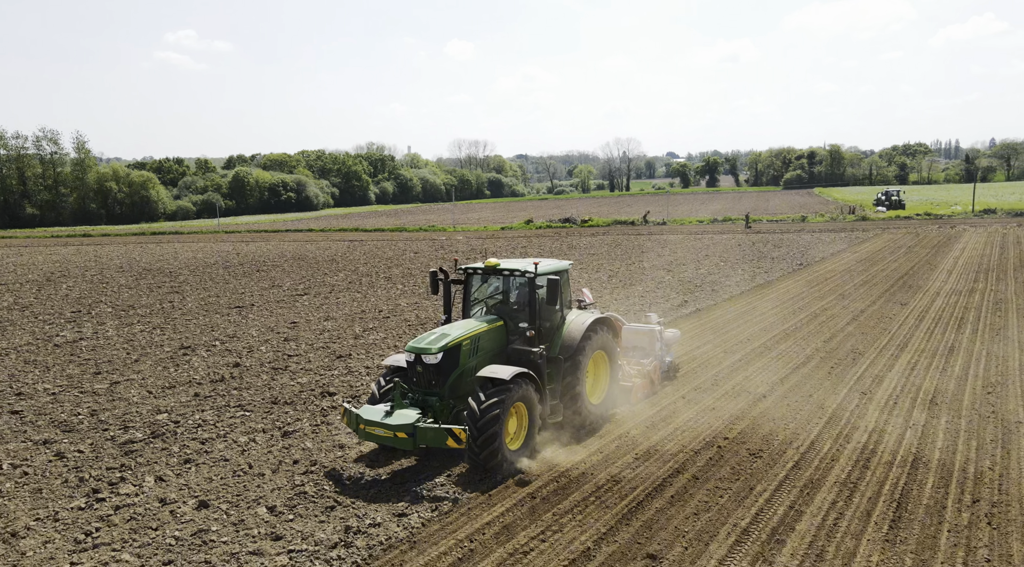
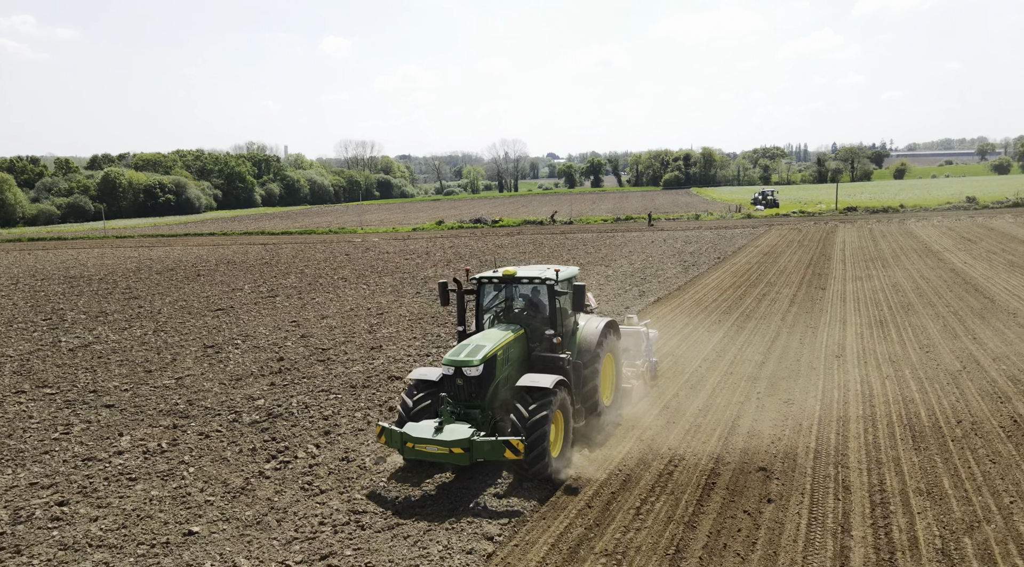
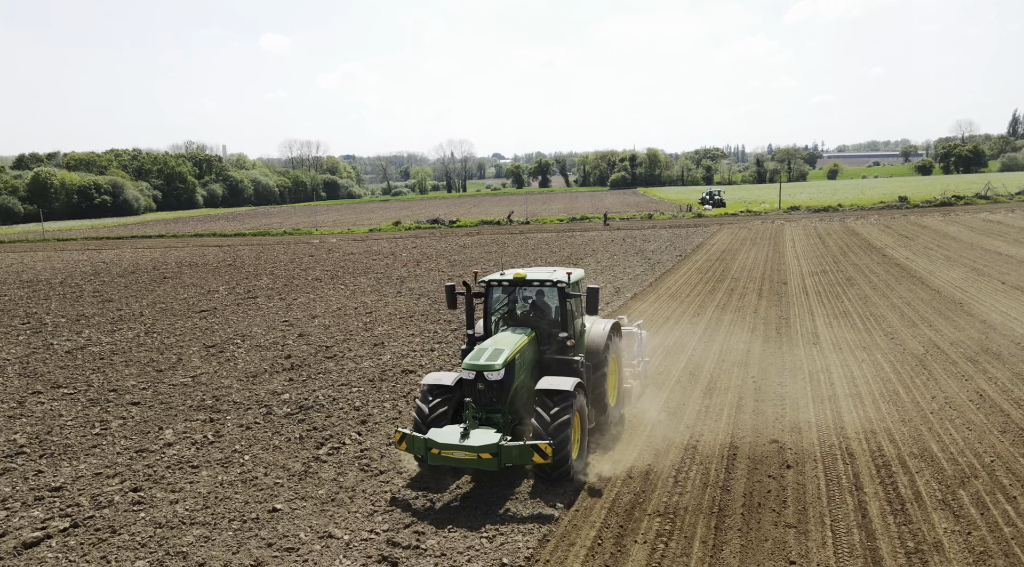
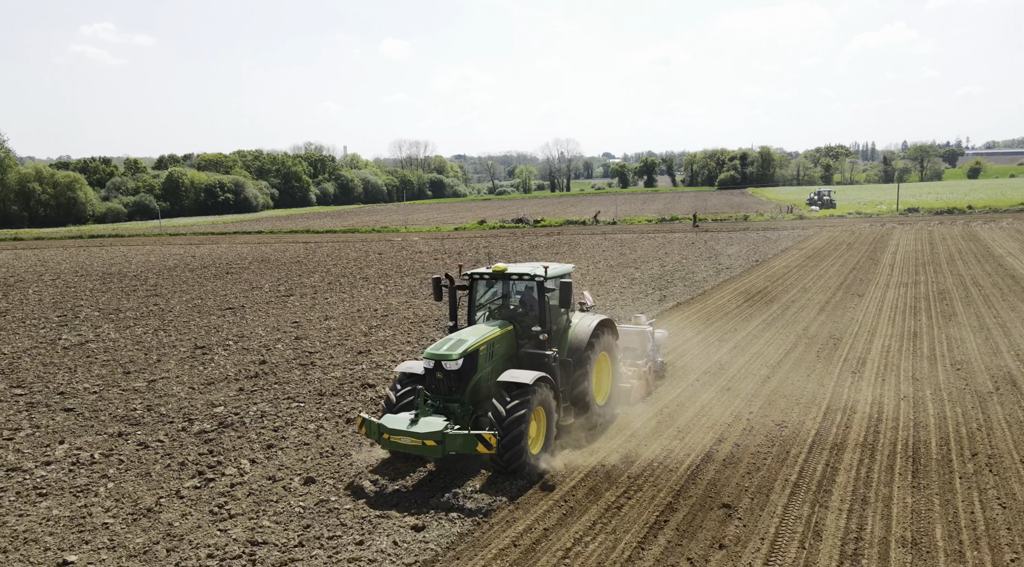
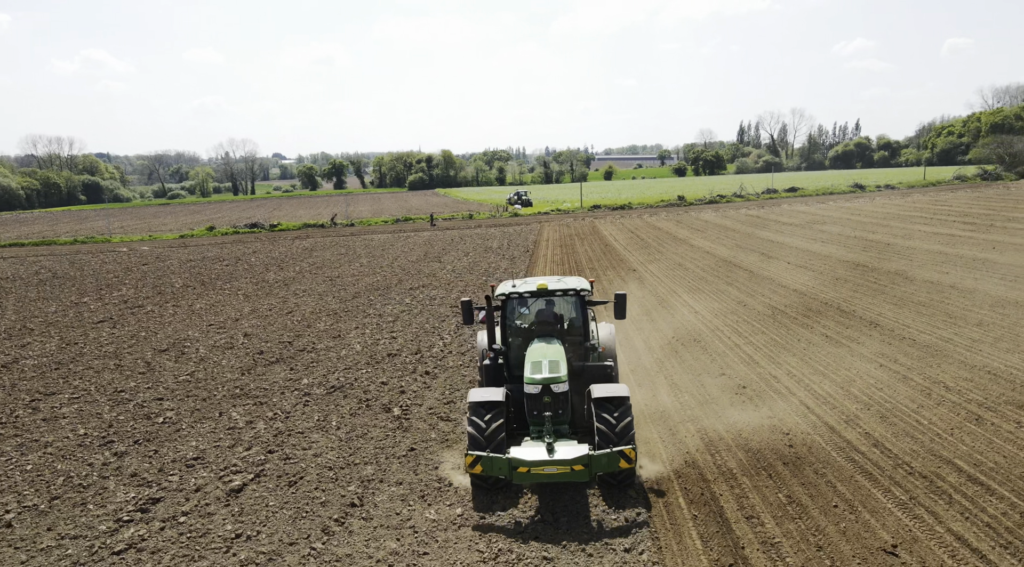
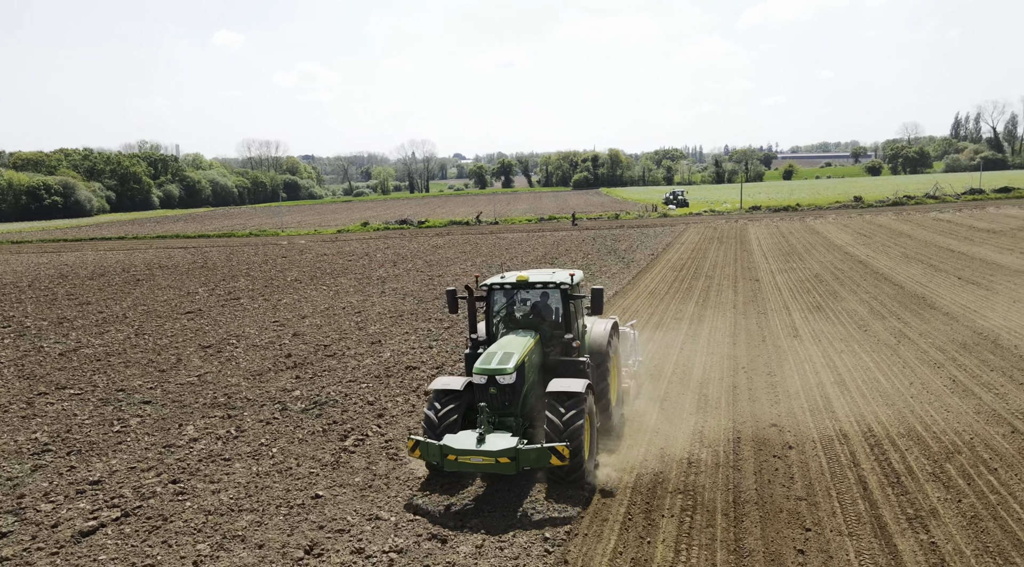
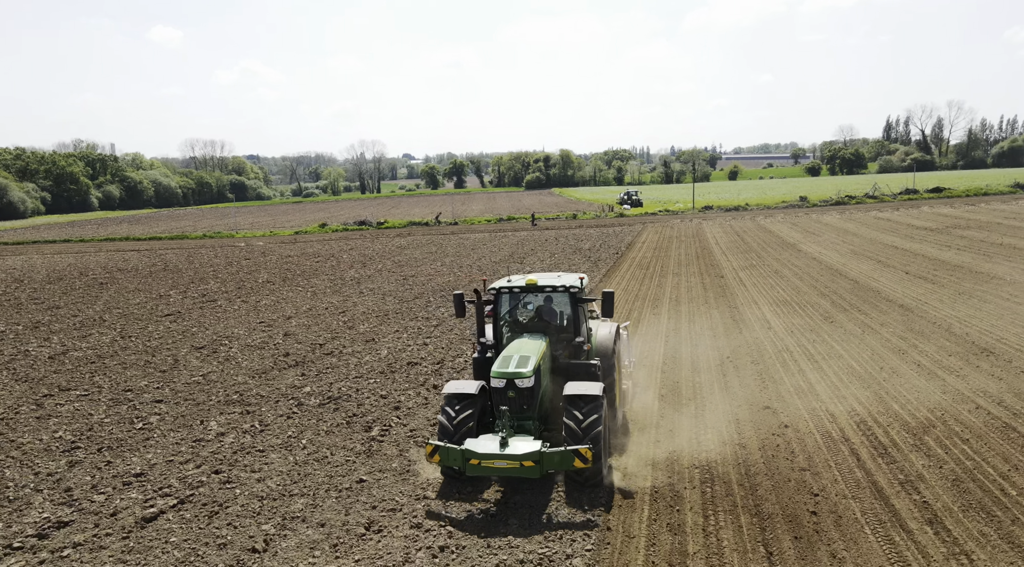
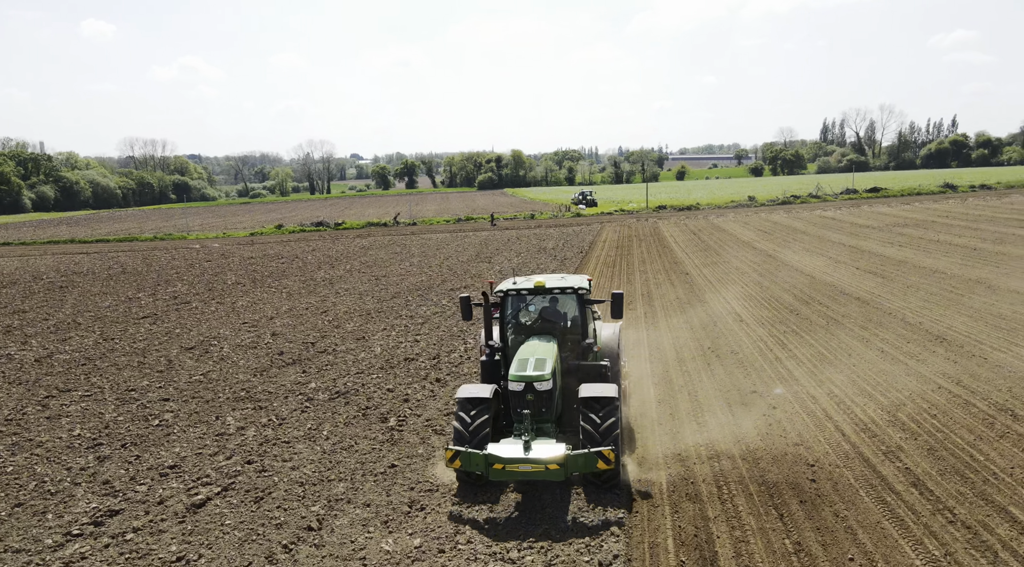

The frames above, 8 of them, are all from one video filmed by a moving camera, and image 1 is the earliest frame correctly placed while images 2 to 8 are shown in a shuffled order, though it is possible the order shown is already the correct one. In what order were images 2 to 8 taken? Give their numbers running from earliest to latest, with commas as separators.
4, 2, 3, 6, 7, 8, 5
